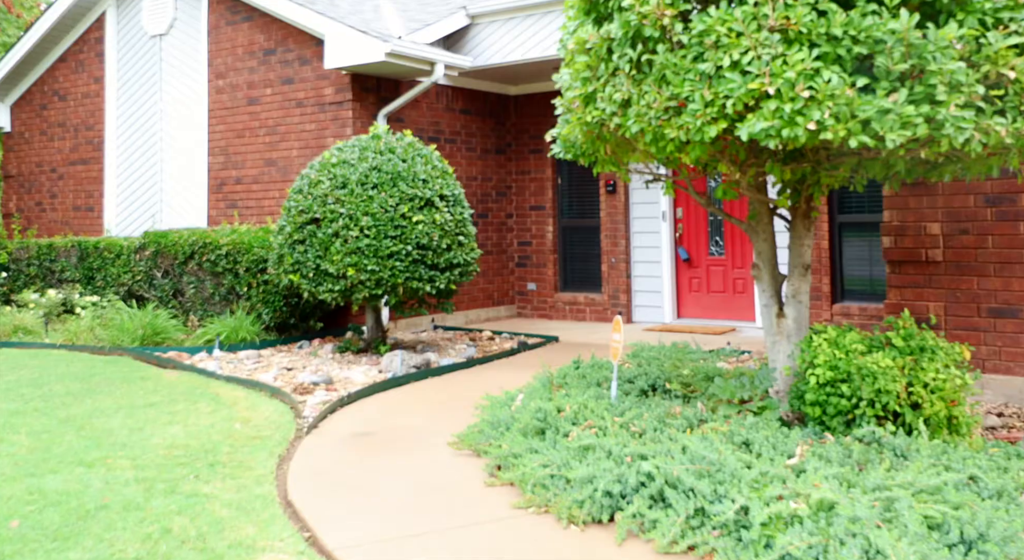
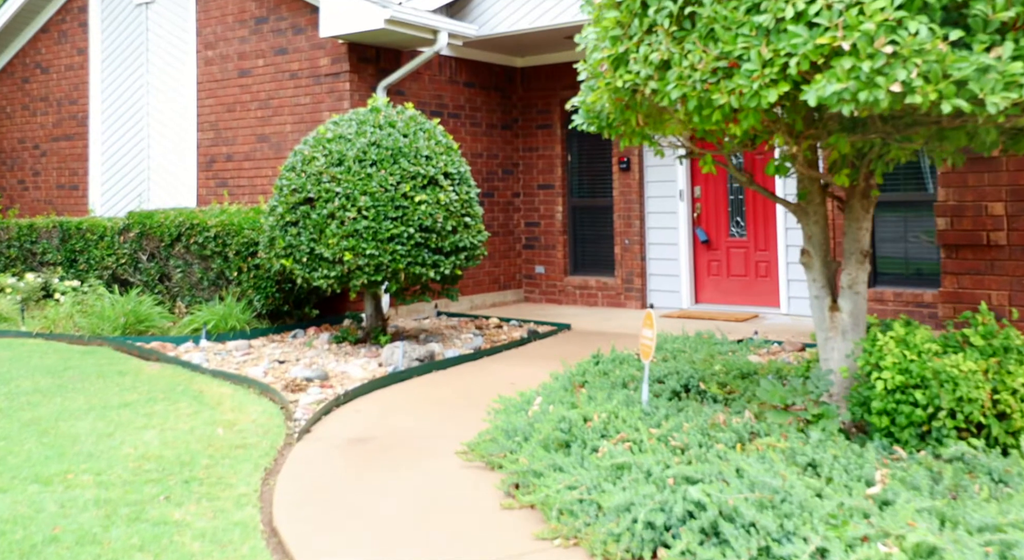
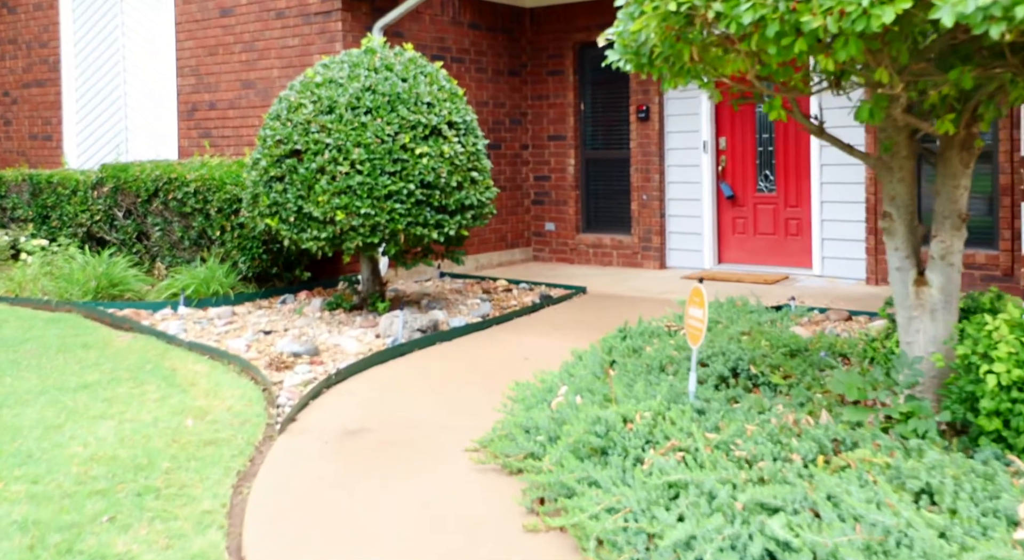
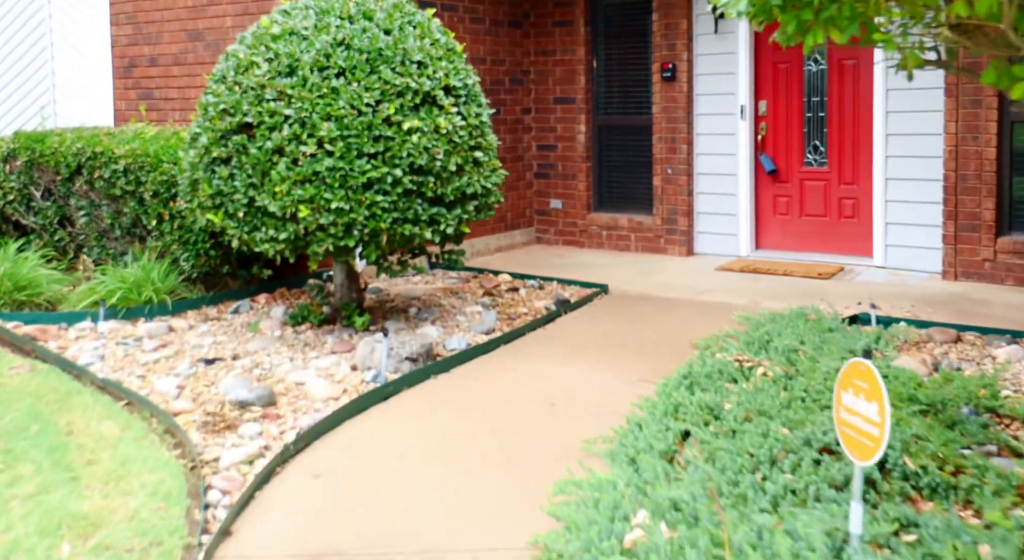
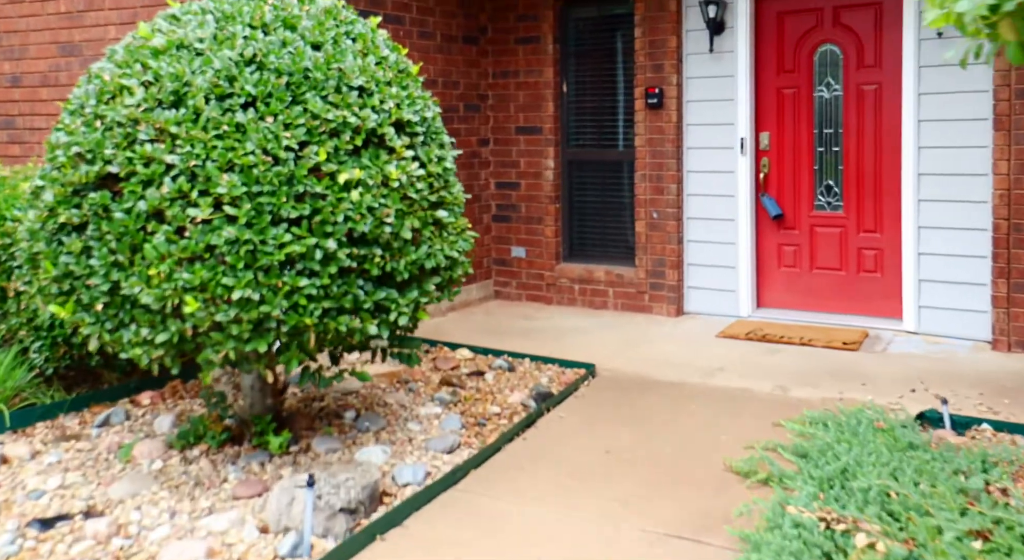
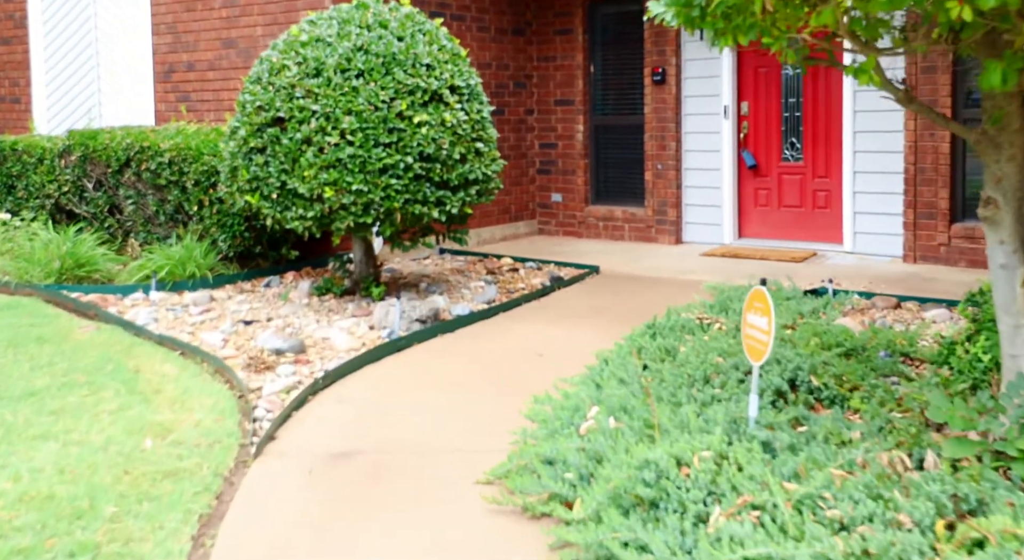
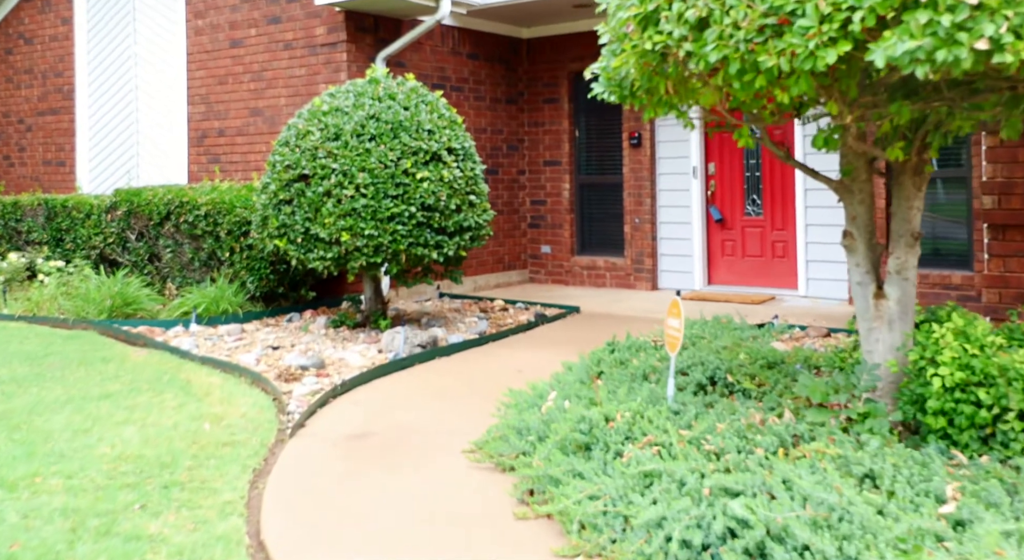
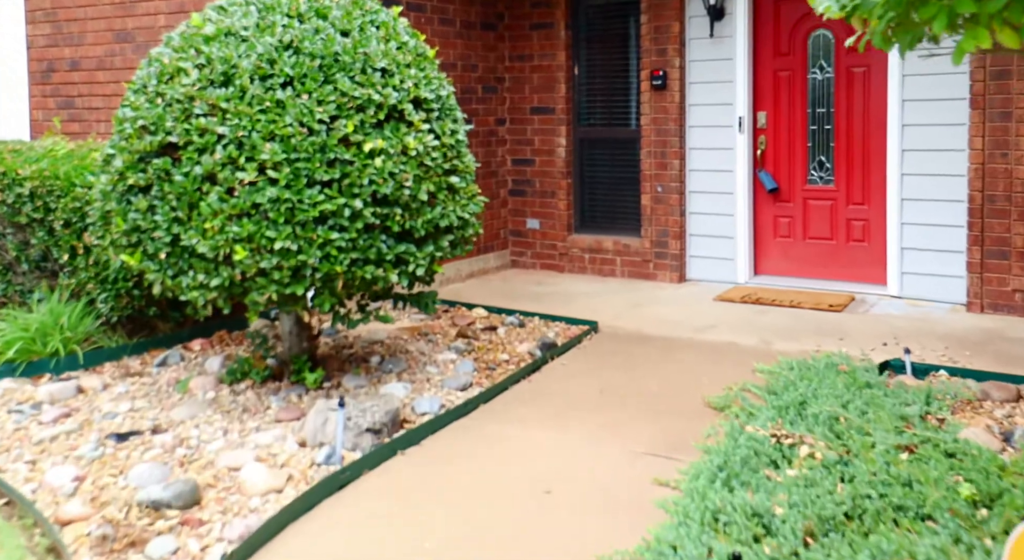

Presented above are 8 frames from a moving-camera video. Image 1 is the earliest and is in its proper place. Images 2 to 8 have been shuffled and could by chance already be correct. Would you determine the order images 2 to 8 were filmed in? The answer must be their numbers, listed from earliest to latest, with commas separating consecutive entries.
2, 7, 3, 6, 4, 8, 5
